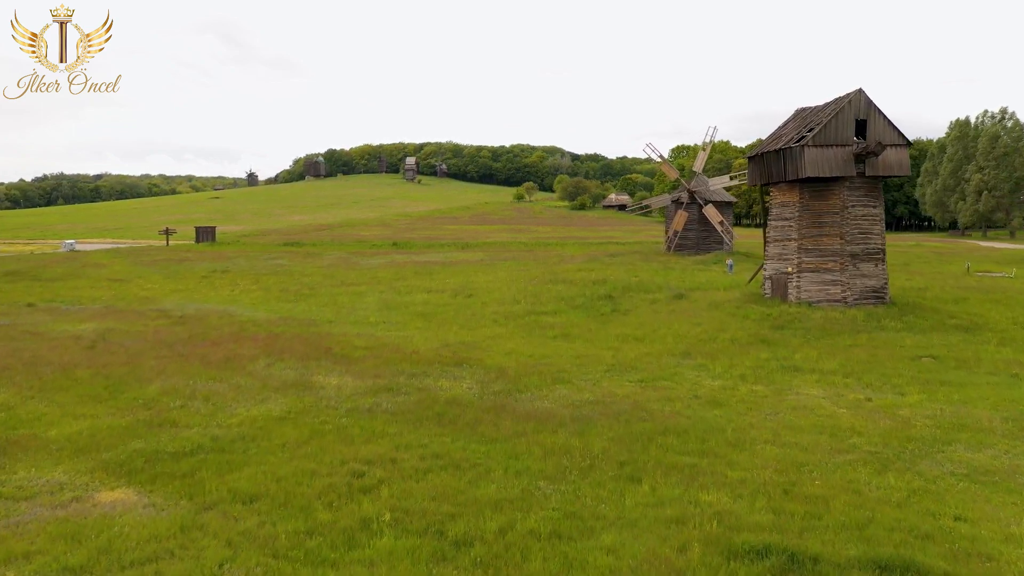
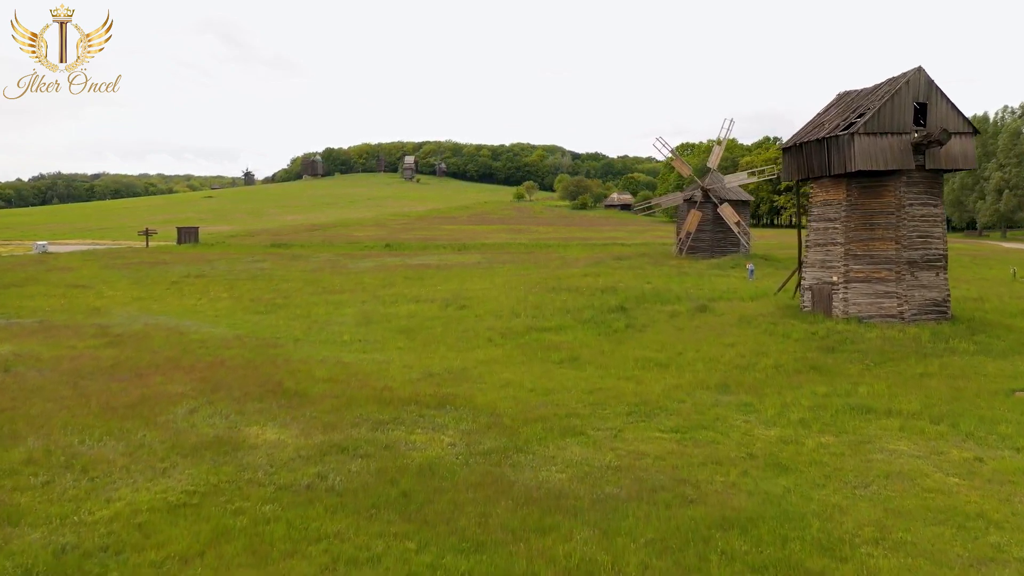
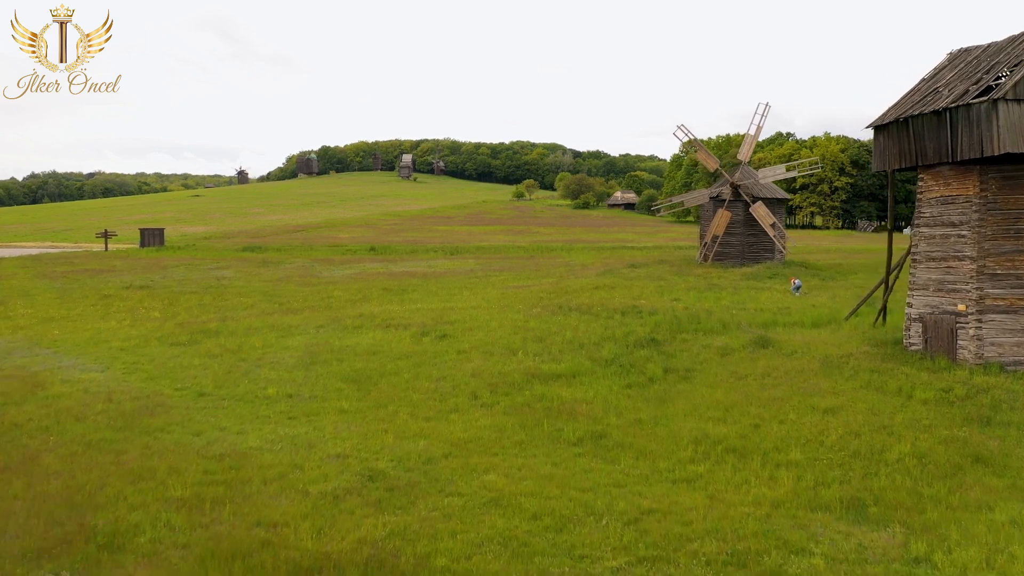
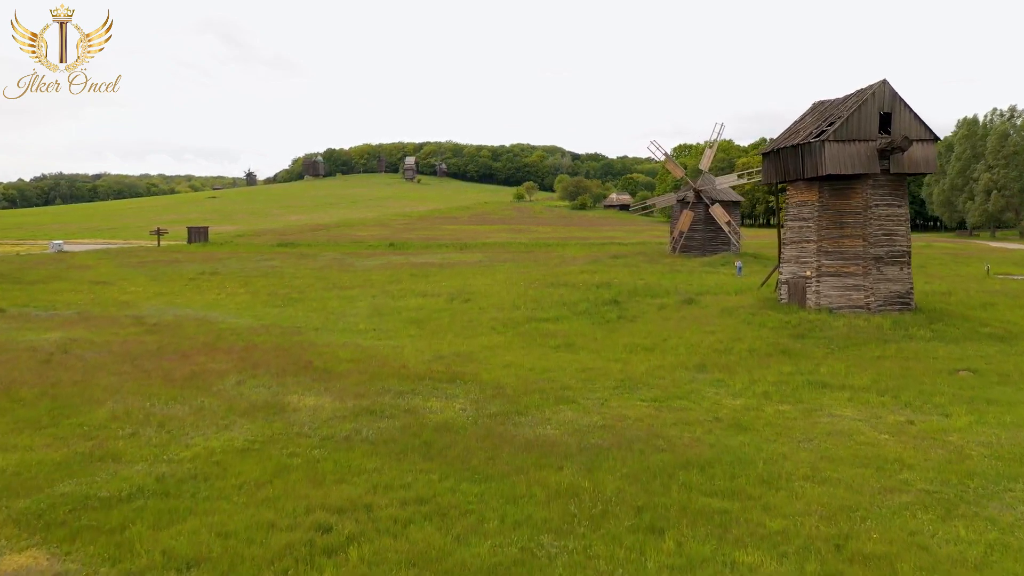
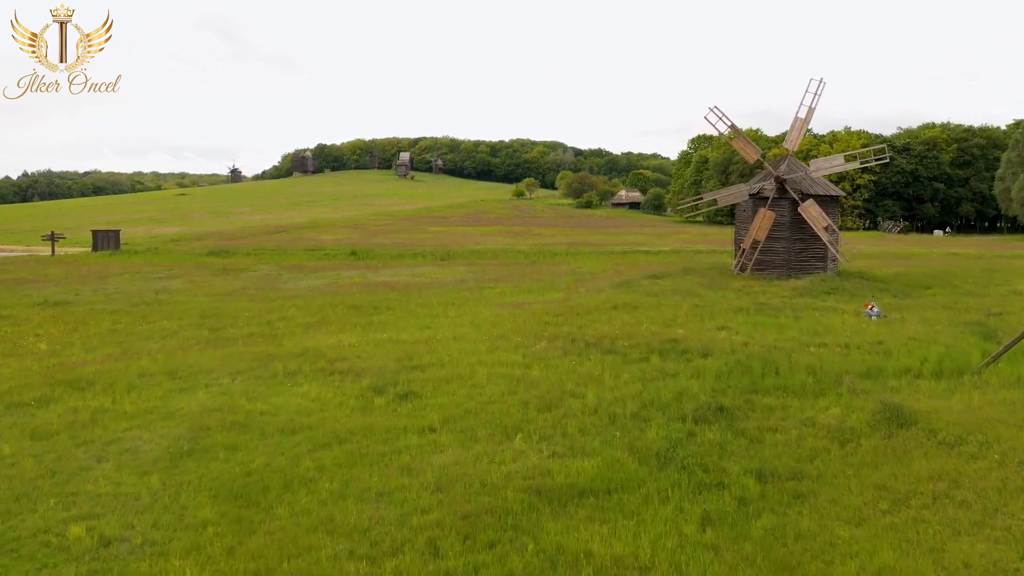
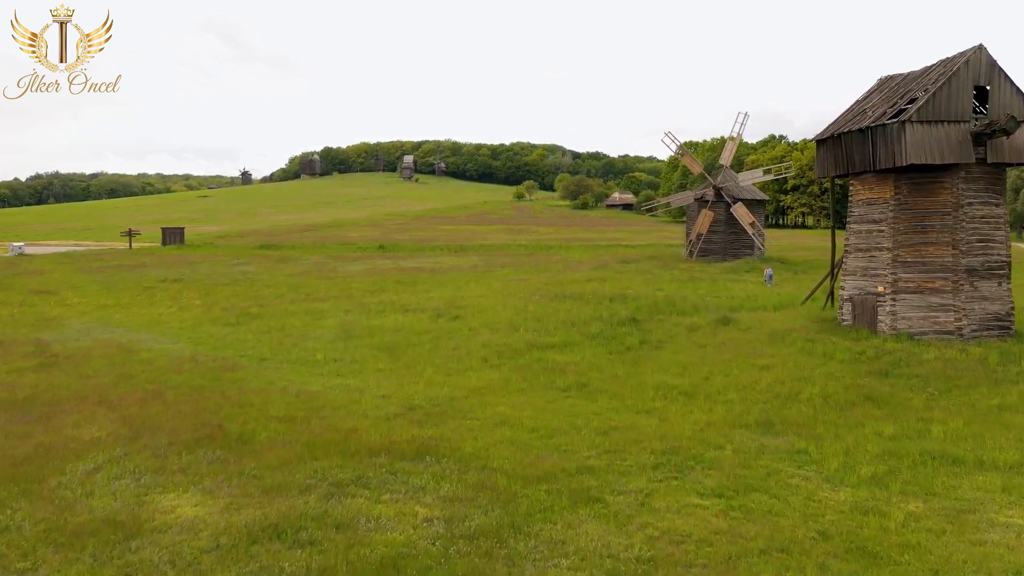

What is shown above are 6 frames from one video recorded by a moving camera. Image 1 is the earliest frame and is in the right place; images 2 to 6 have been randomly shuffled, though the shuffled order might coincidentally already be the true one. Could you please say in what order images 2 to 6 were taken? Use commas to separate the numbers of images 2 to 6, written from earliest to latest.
4, 2, 6, 3, 5
